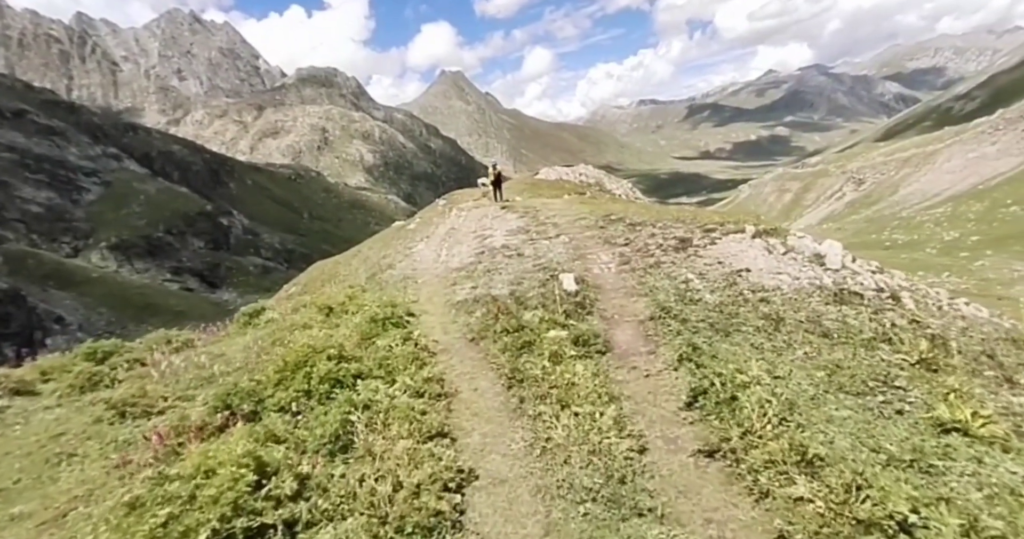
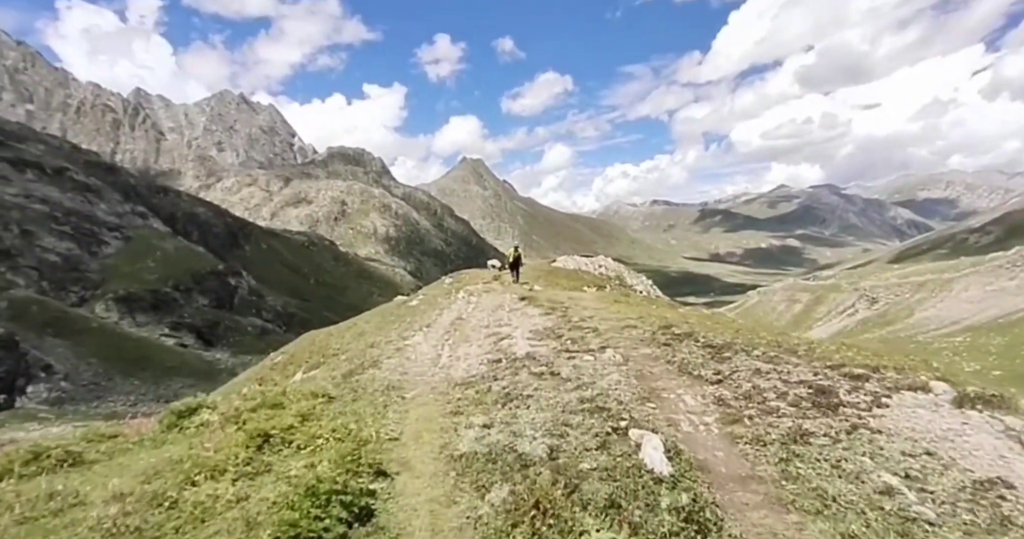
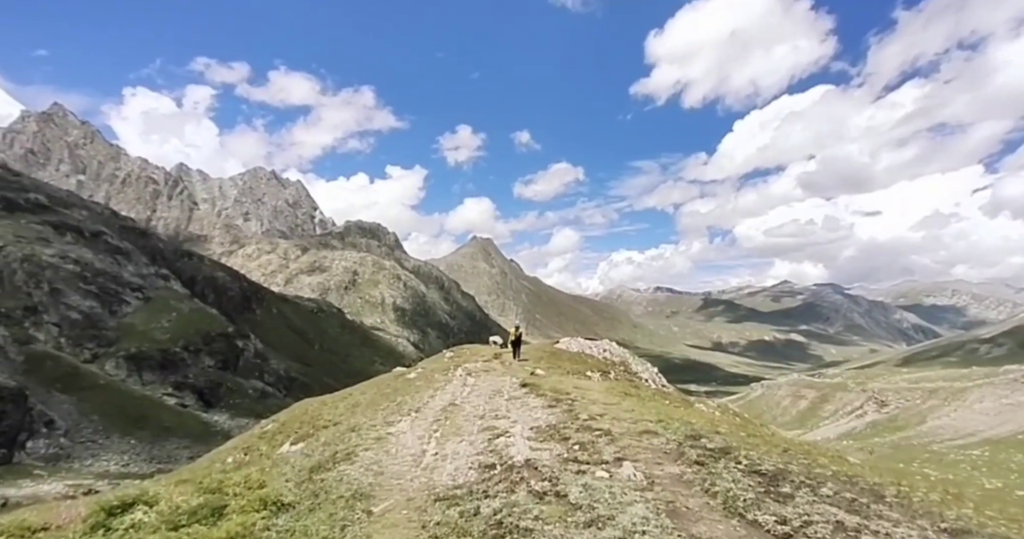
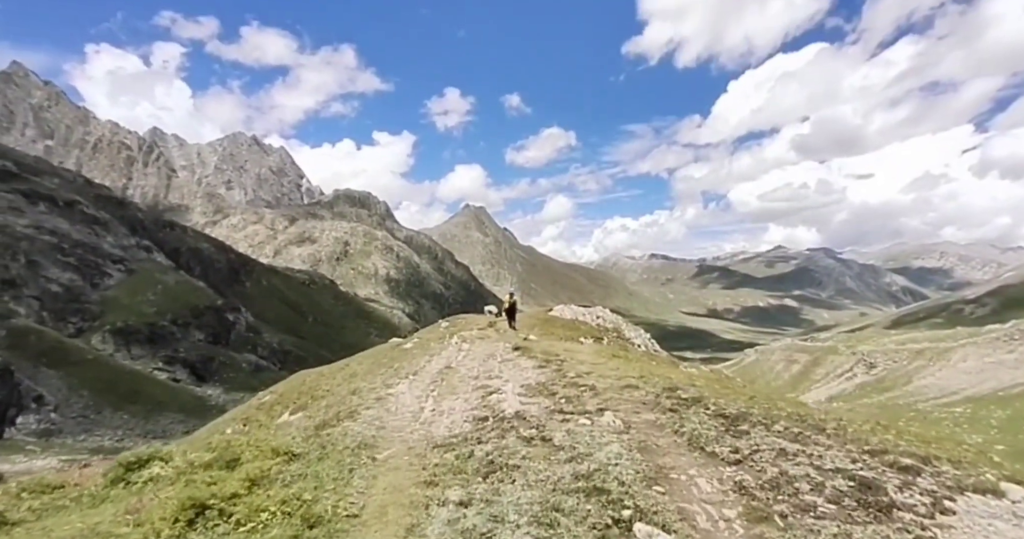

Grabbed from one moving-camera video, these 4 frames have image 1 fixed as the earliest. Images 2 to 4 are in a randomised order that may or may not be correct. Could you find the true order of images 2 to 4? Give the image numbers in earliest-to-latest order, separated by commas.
2, 4, 3
